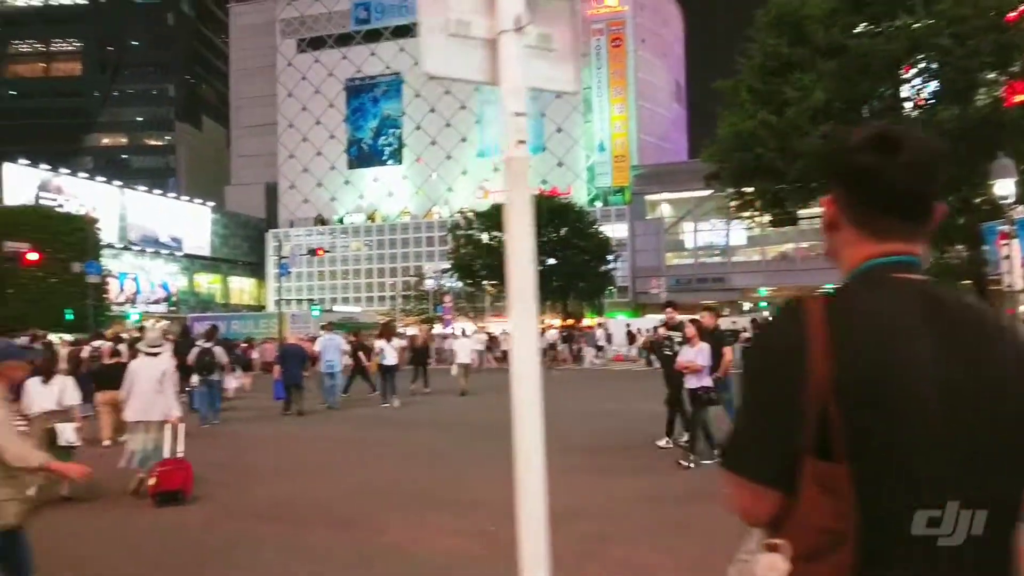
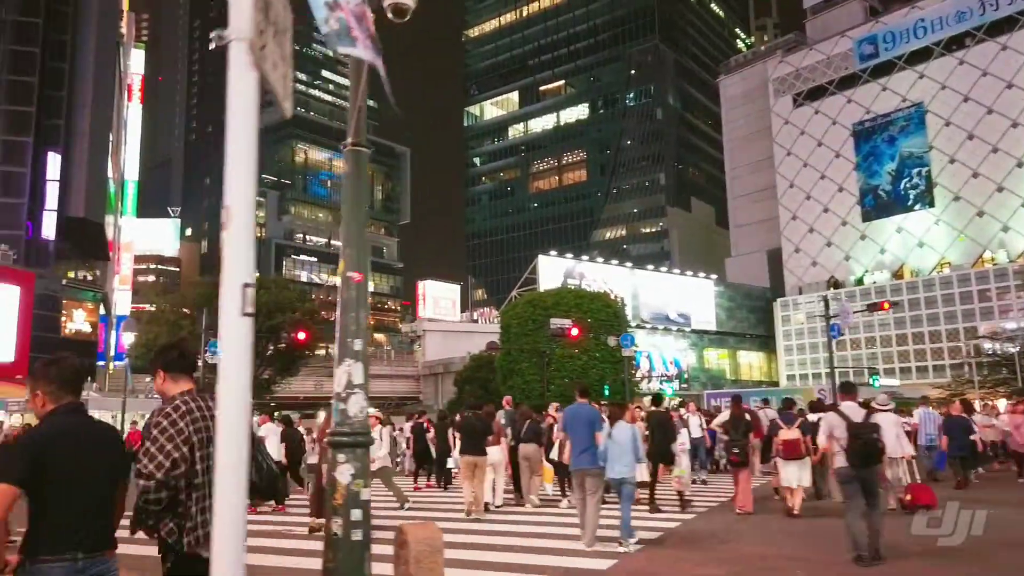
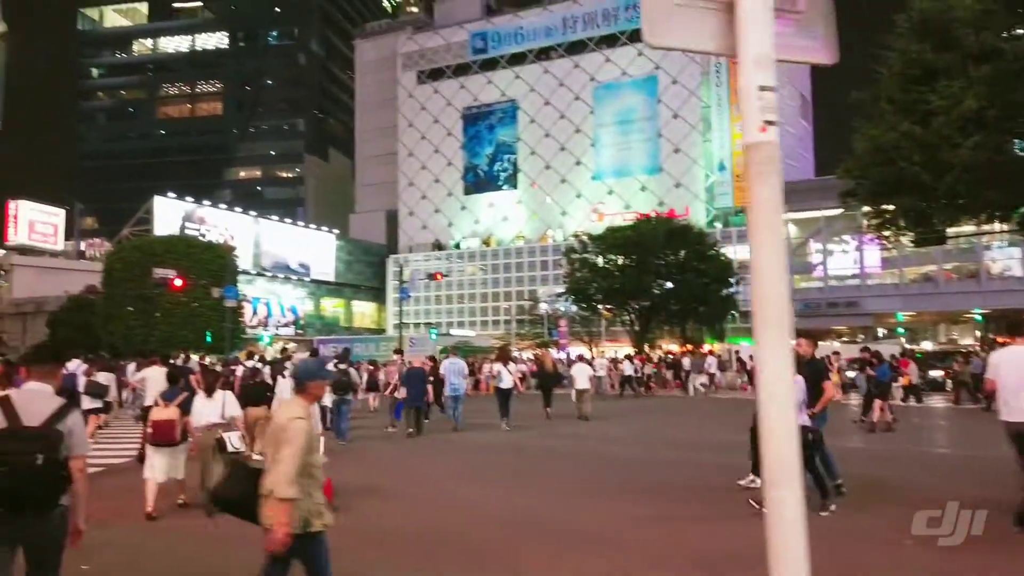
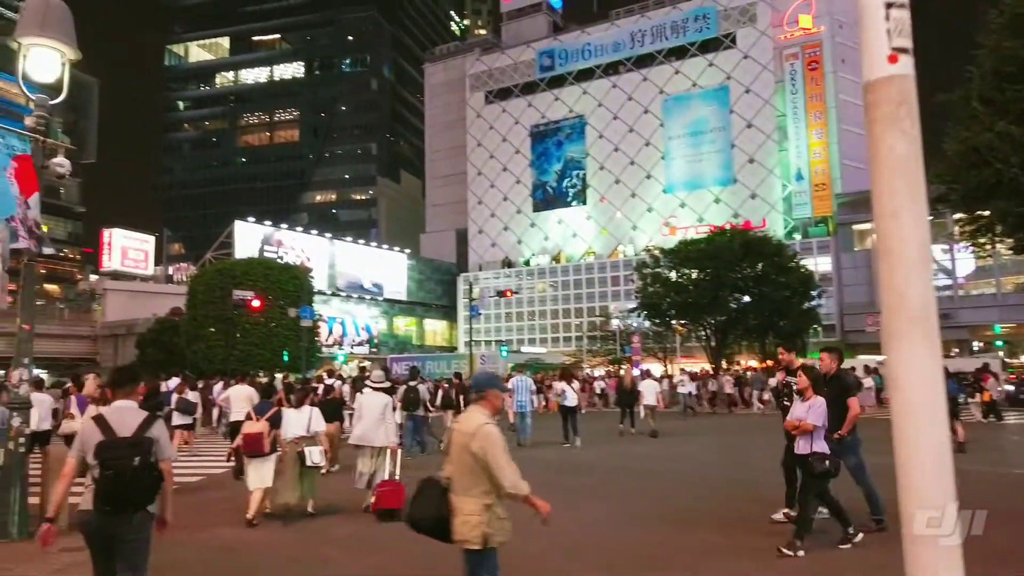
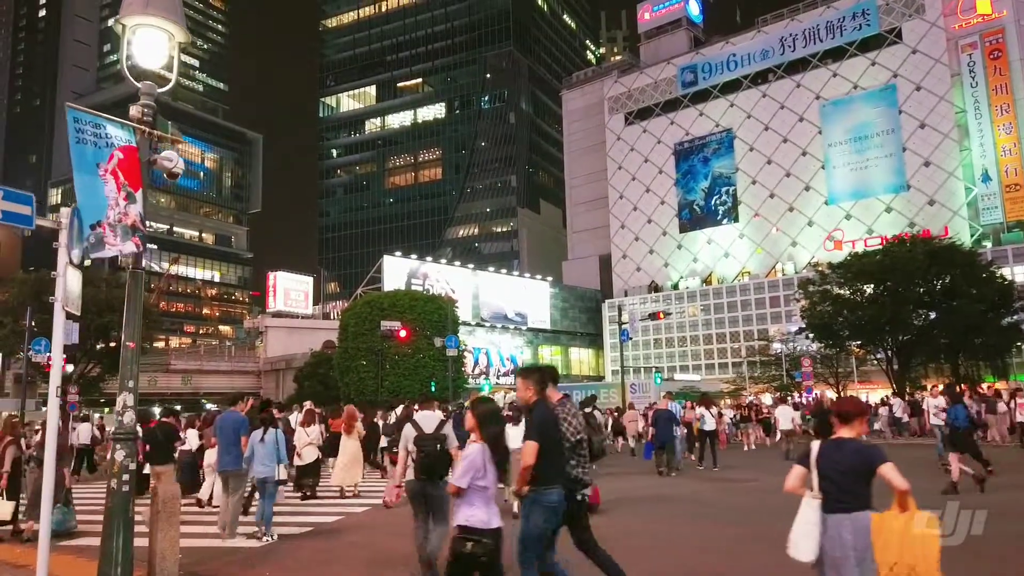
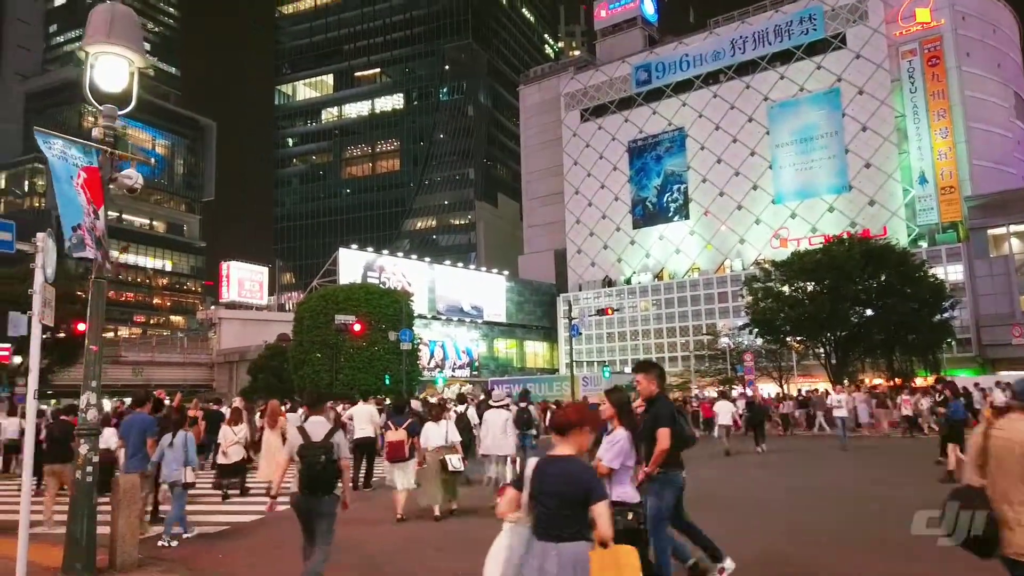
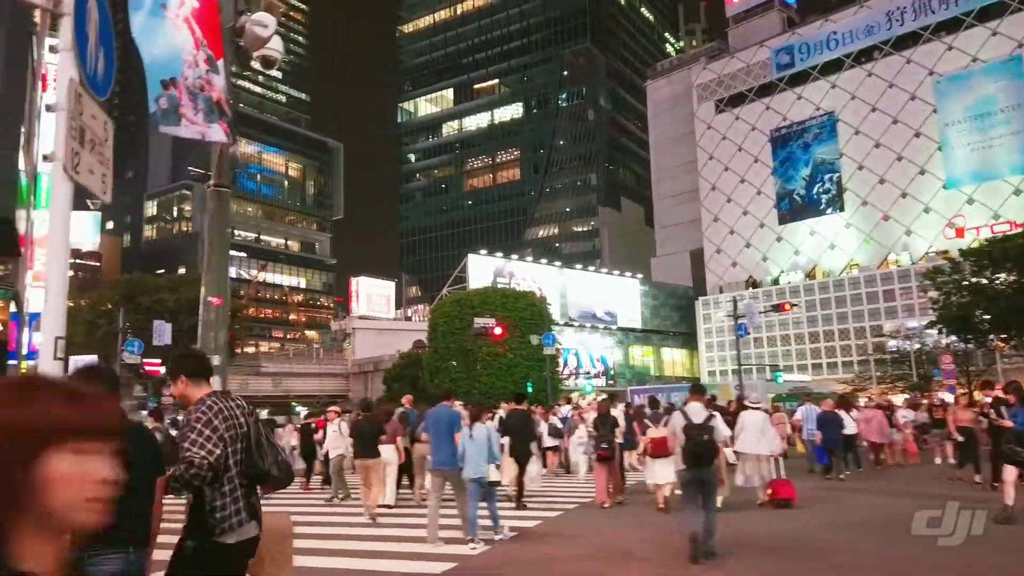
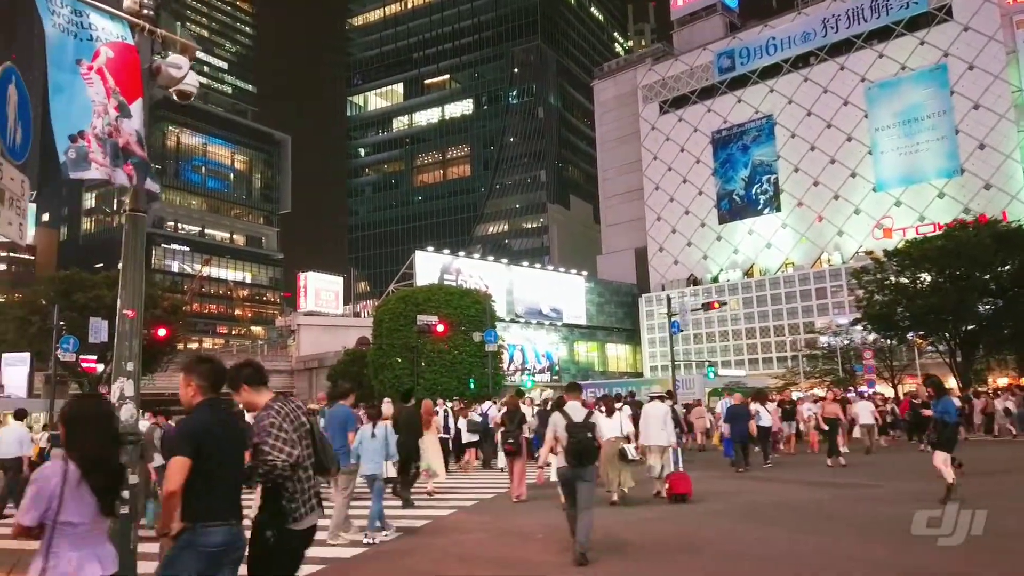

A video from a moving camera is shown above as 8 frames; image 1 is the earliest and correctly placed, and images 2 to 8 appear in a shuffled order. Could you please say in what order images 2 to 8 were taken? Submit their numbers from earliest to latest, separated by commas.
3, 4, 6, 5, 8, 7, 2
